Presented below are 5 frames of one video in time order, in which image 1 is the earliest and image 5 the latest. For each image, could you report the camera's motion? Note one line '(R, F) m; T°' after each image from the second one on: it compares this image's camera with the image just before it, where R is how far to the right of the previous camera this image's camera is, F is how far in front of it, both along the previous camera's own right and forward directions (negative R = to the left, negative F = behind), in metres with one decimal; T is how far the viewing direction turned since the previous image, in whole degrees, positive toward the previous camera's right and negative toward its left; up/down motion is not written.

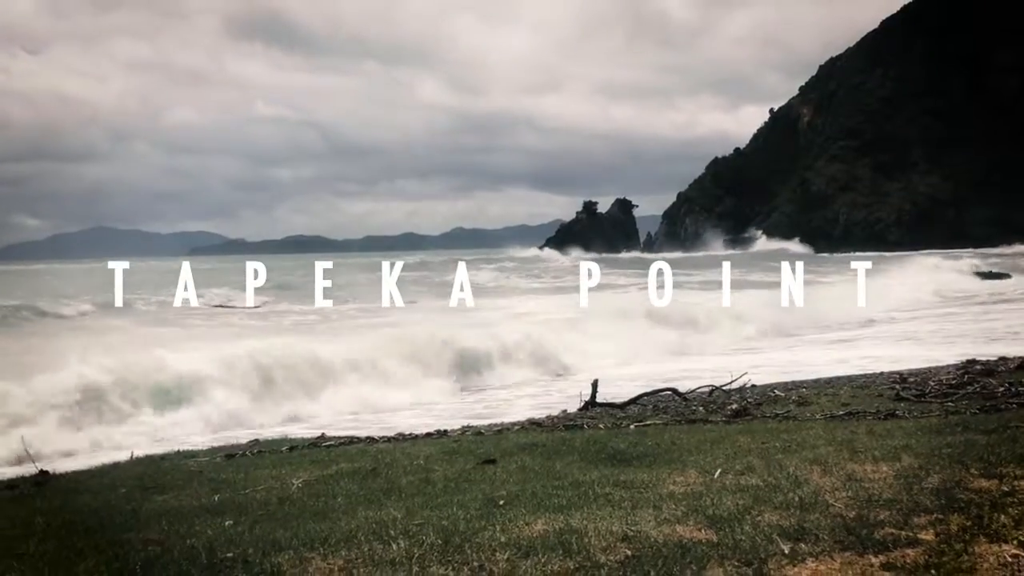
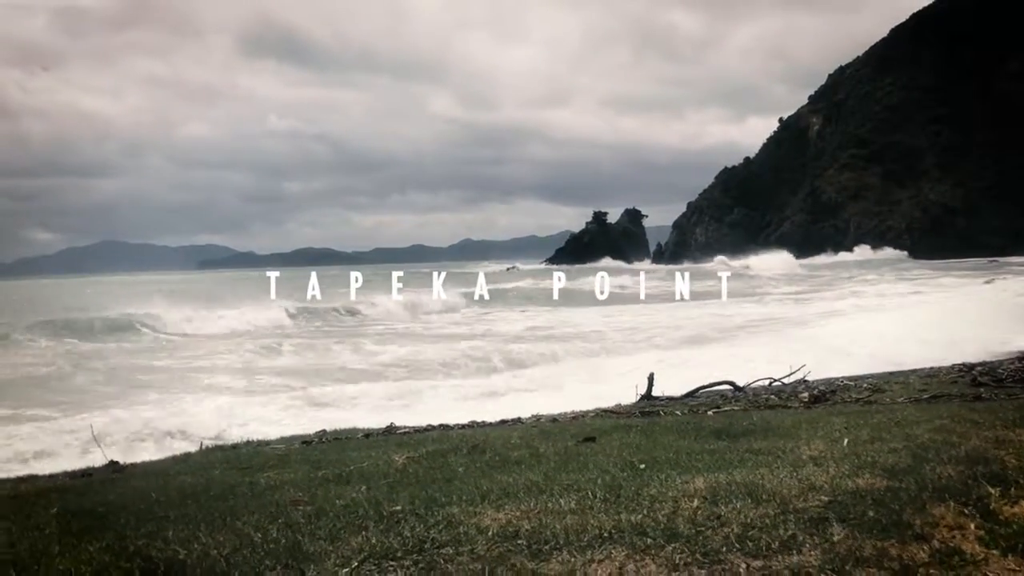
(-1.3, +0.1) m; -1°
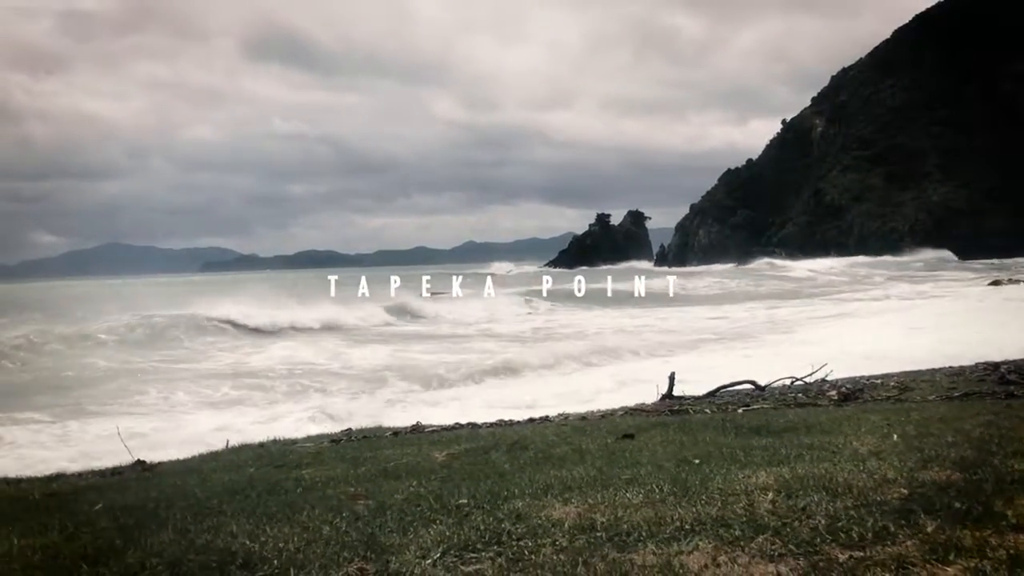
(-0.5, 0.0) m; 0°
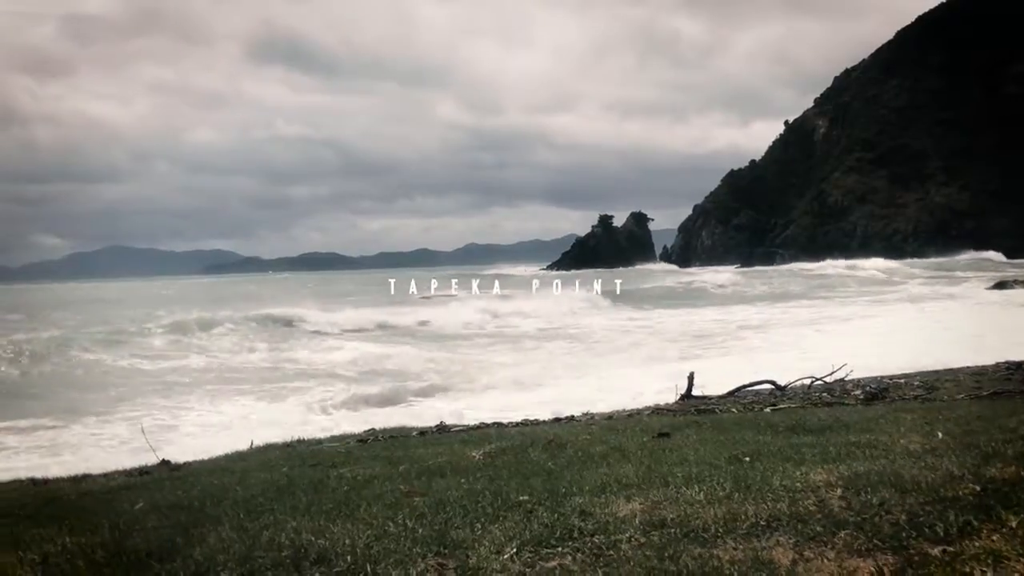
(-0.5, 0.0) m; 0°
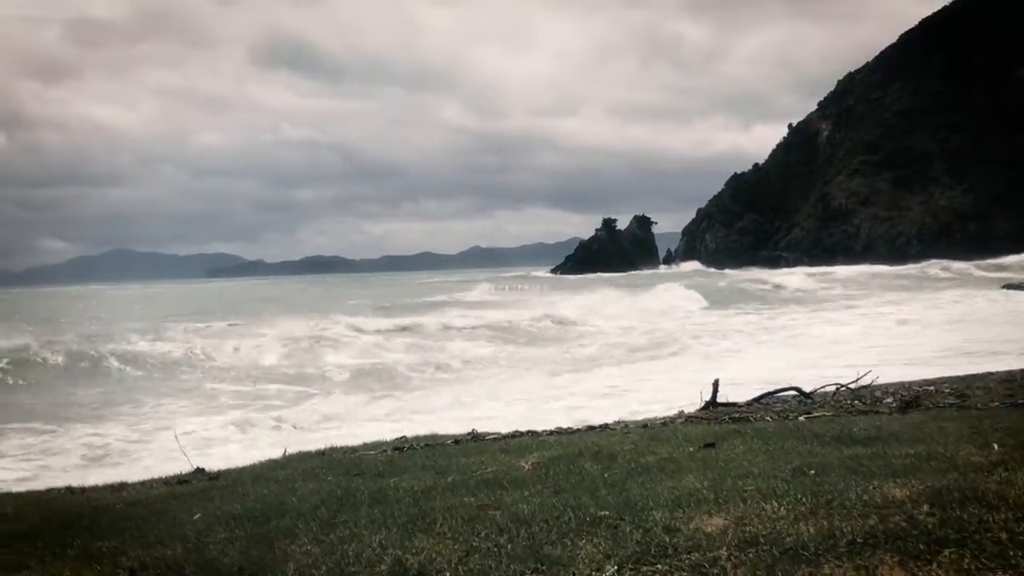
(-0.6, 0.0) m; 0°
